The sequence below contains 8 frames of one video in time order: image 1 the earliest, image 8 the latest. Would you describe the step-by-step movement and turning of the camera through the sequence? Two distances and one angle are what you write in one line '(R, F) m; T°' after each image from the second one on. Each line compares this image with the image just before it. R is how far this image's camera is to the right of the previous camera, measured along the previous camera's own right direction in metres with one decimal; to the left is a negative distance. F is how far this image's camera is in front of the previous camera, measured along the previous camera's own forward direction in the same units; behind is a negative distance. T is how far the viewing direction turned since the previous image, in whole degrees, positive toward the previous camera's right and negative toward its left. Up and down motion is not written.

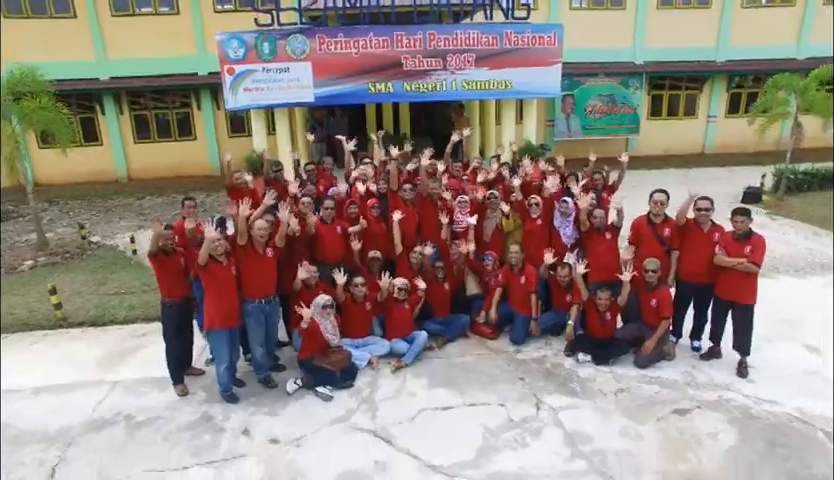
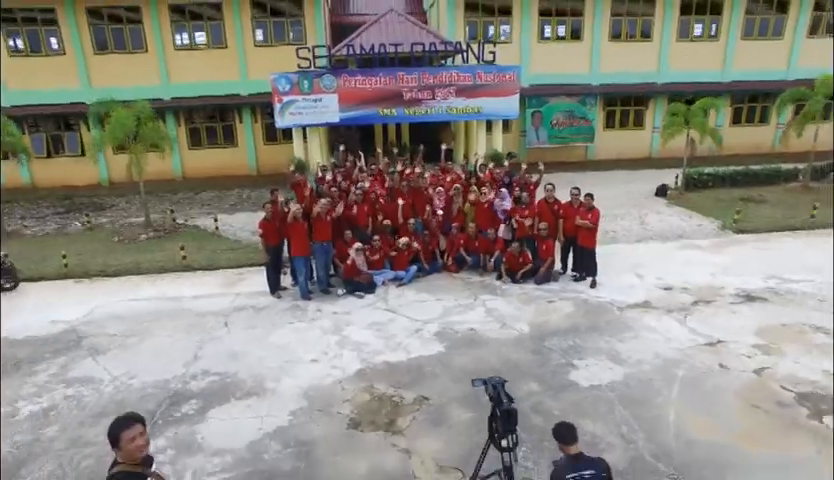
(+0.1, -3.3) m; 0°
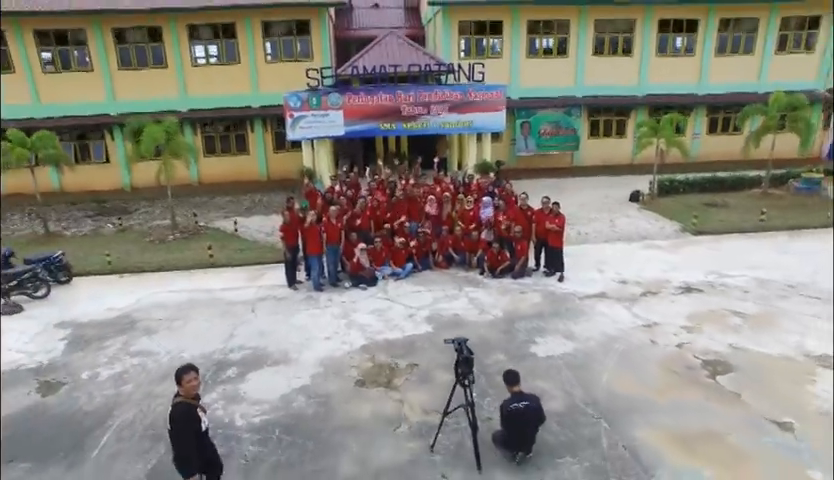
(+0.1, -1.4) m; 0°
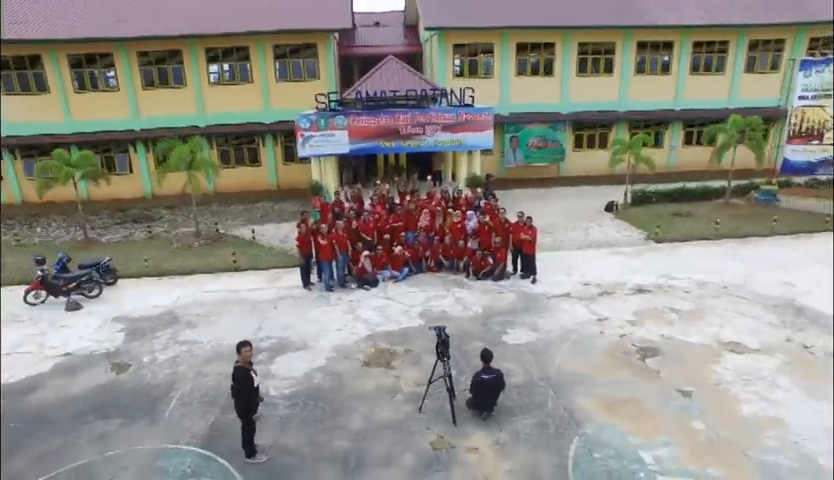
(+0.1, -1.6) m; 0°
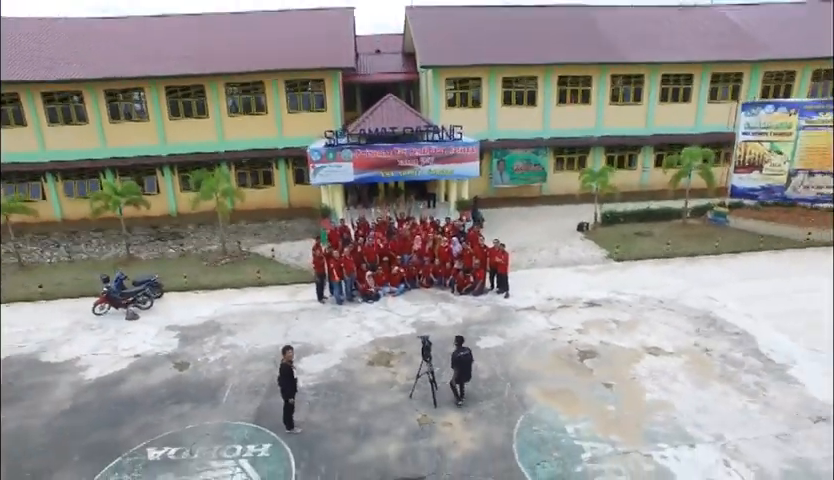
(+0.1, -2.3) m; 0°
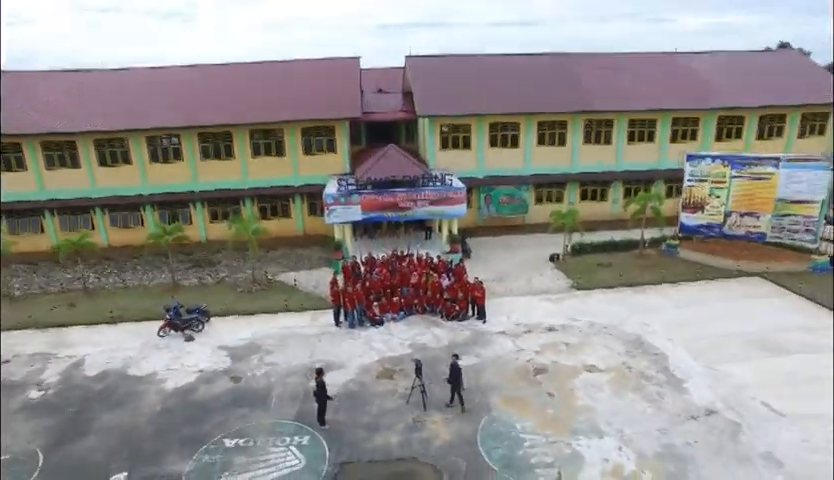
(+0.1, -3.3) m; 0°
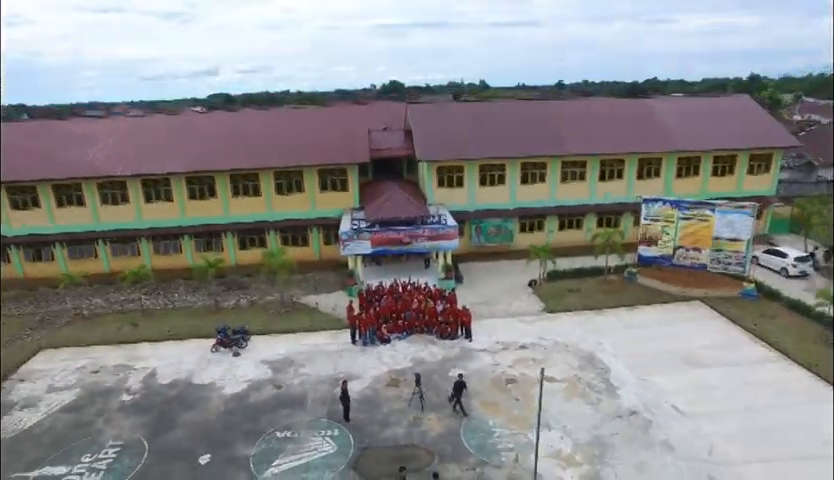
(0.0, -4.0) m; 0°
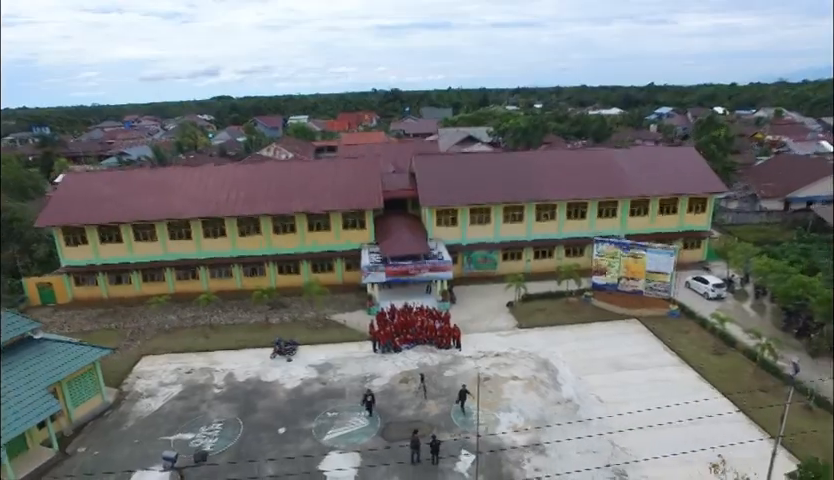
(-0.1, -7.2) m; 0°
